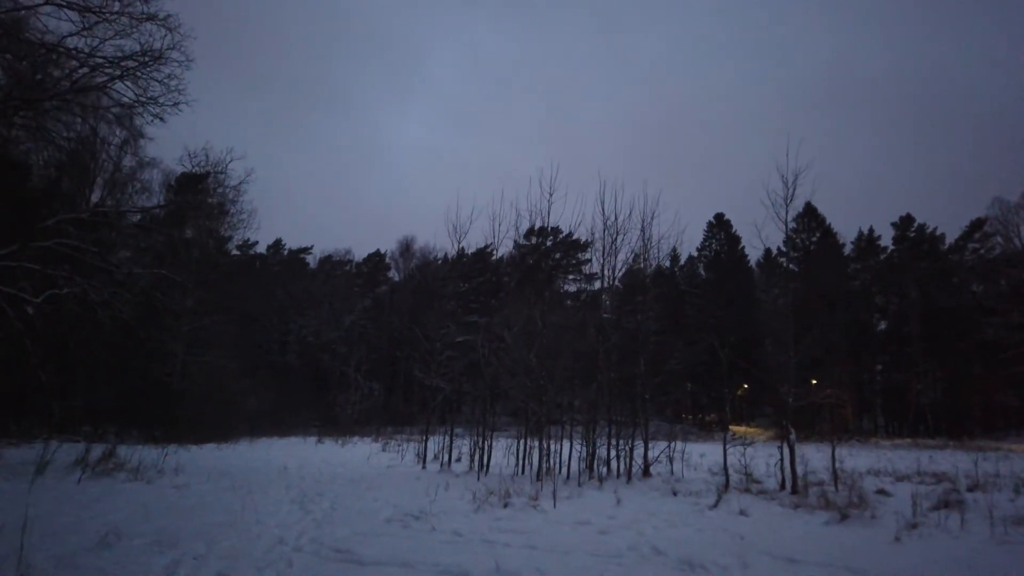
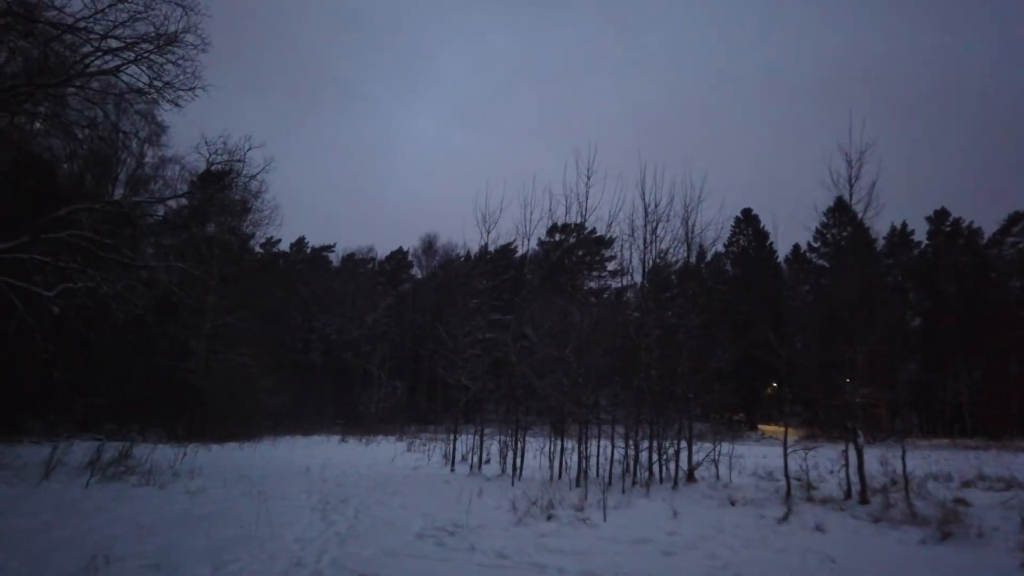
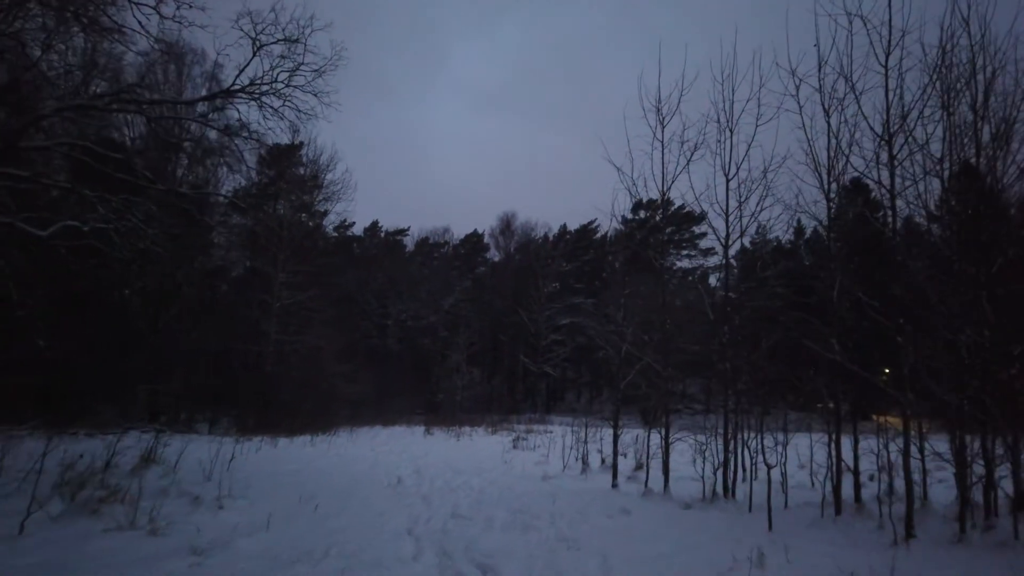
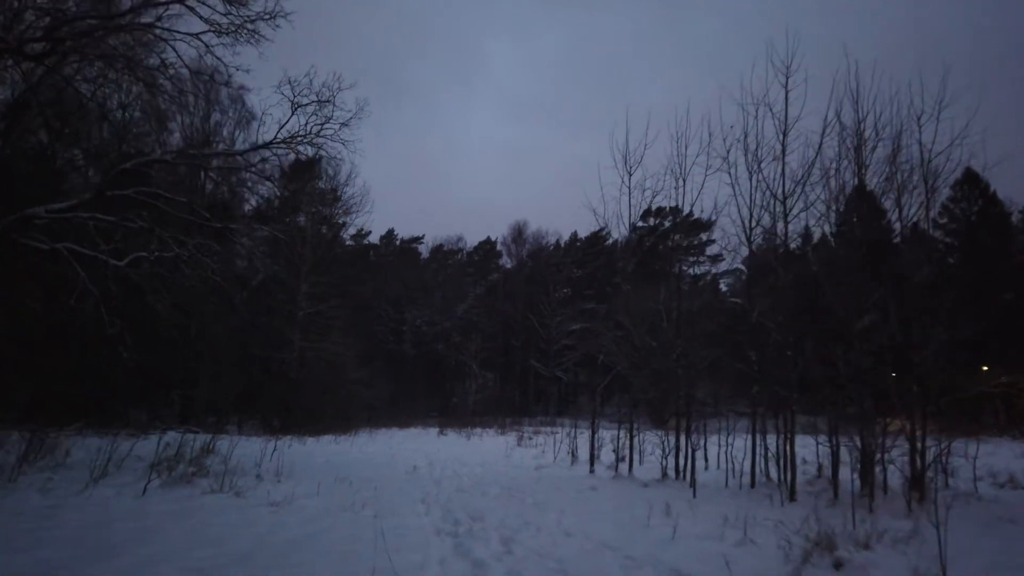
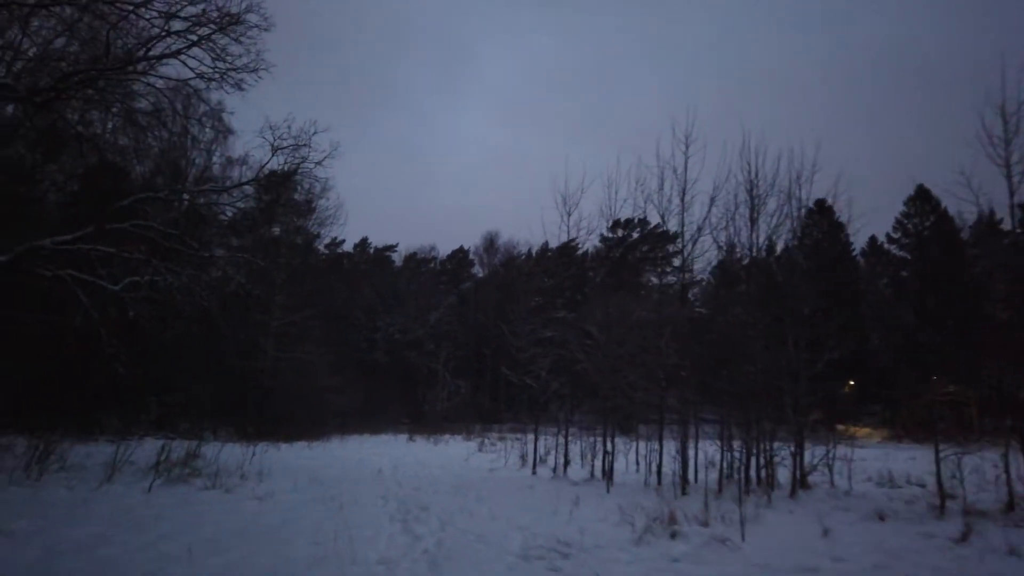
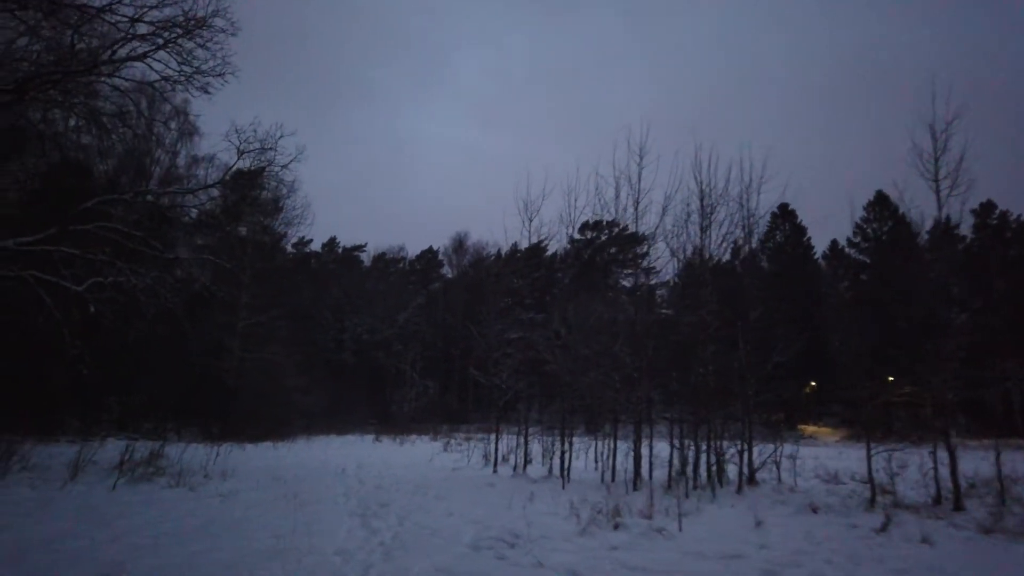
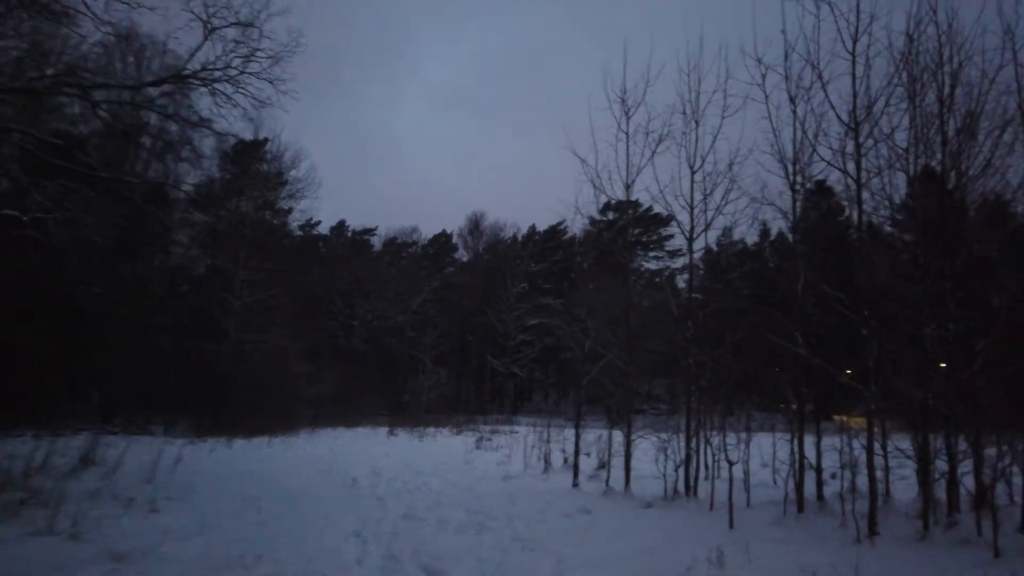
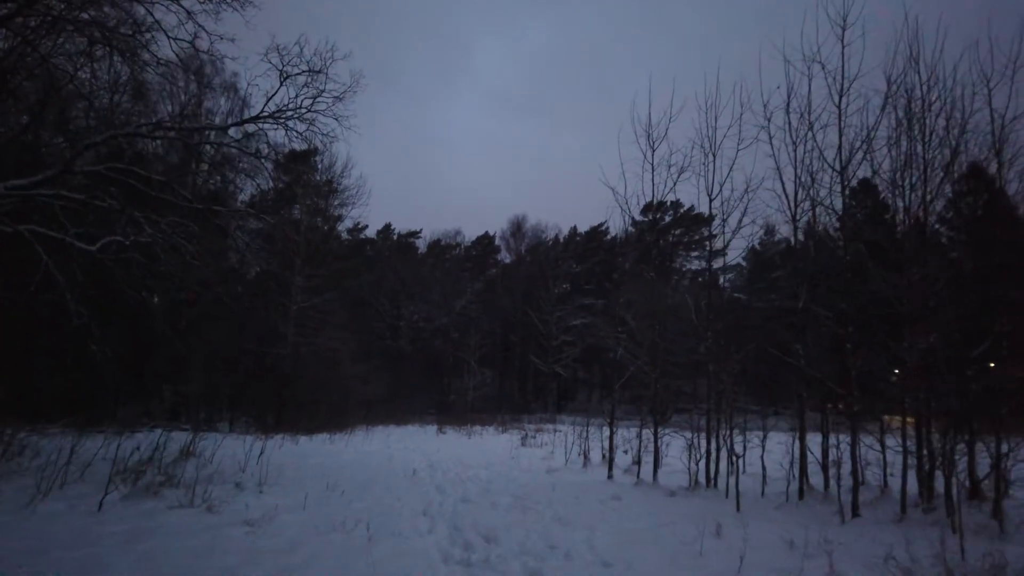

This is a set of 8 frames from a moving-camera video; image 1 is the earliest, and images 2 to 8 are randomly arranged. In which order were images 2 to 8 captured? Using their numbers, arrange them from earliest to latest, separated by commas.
2, 6, 5, 4, 8, 3, 7
